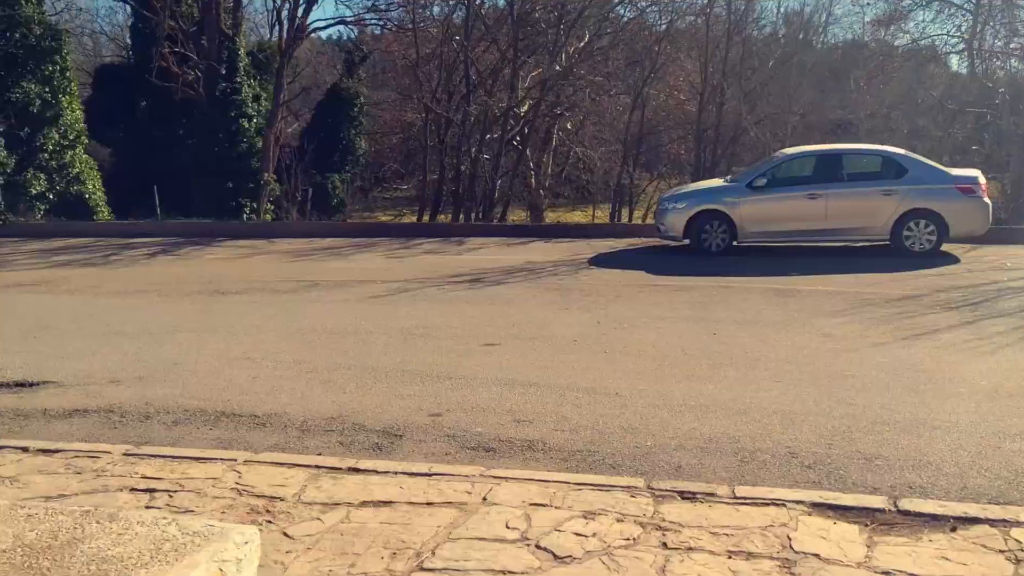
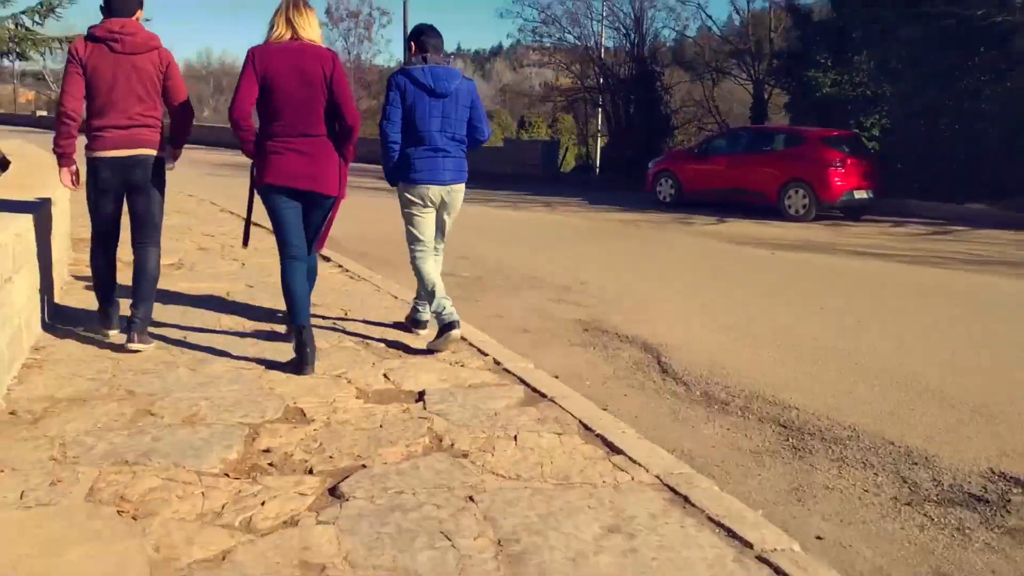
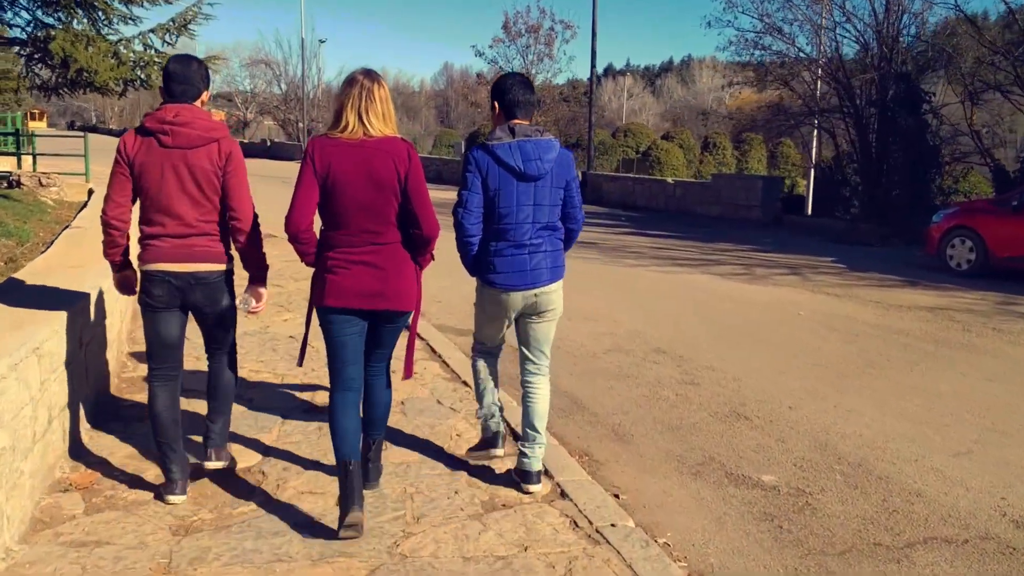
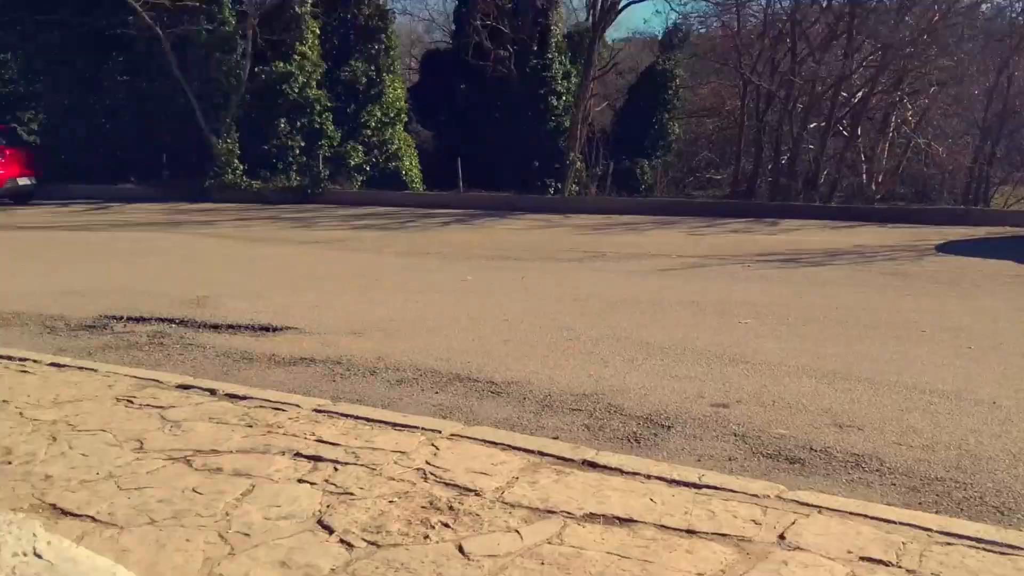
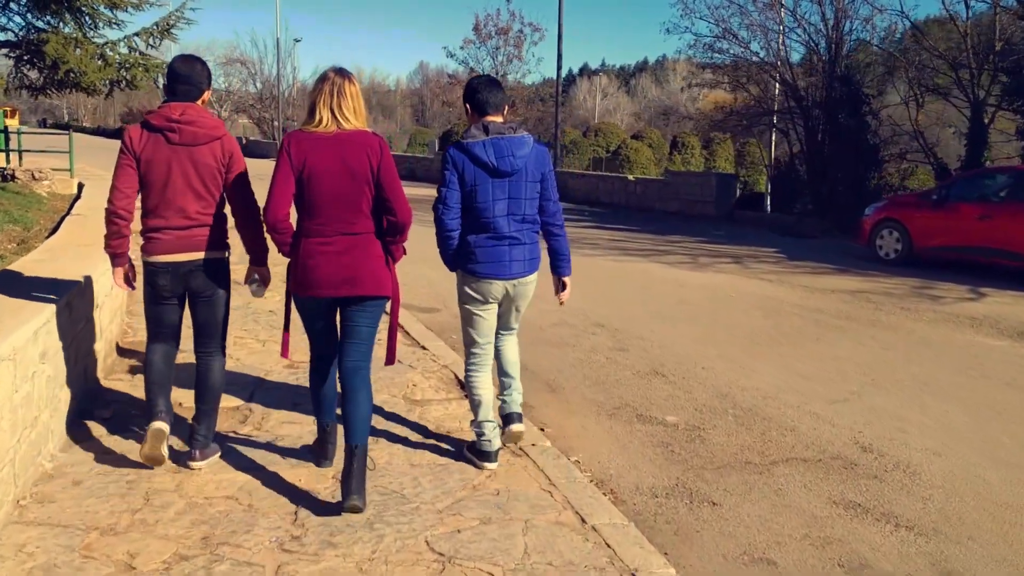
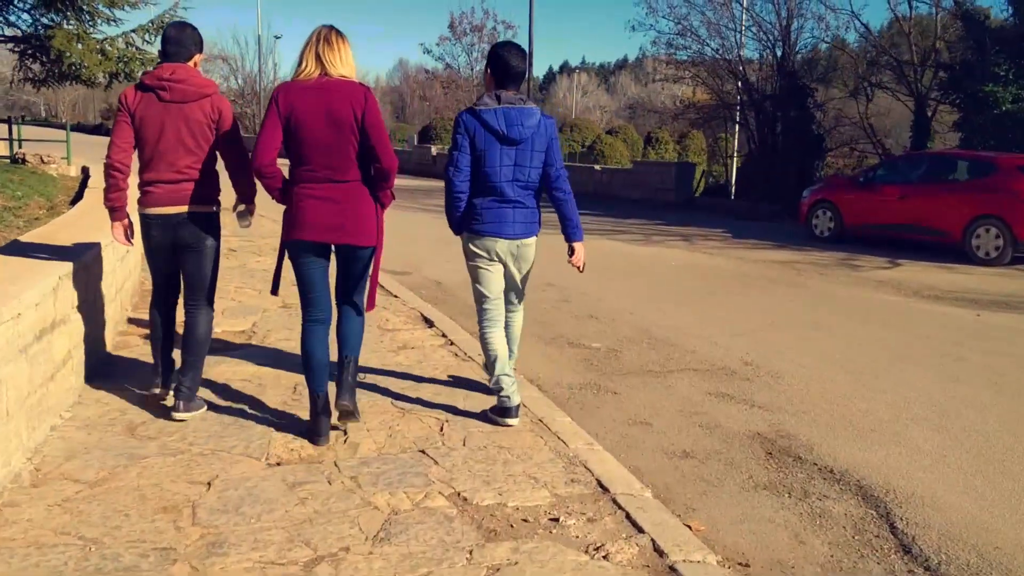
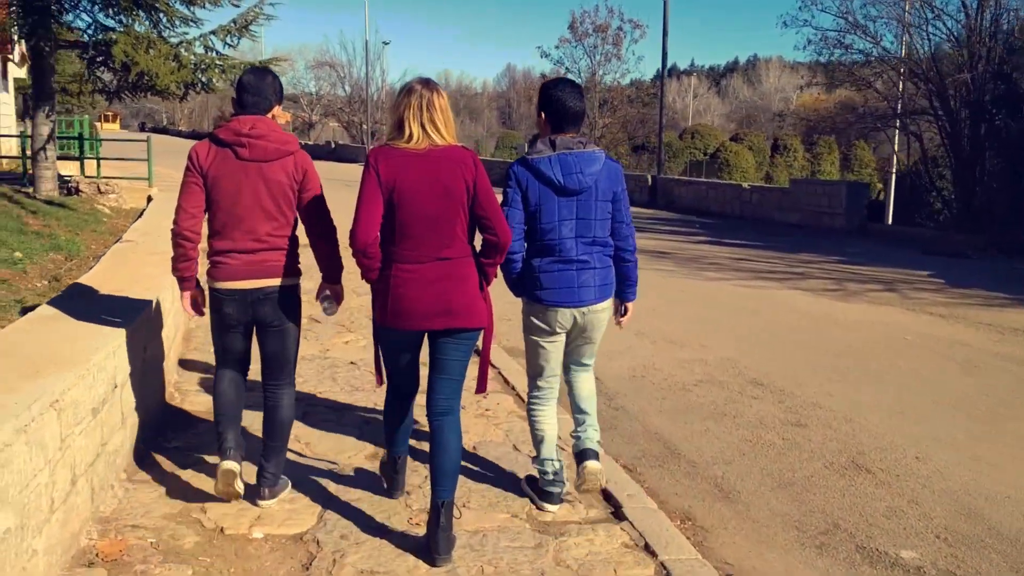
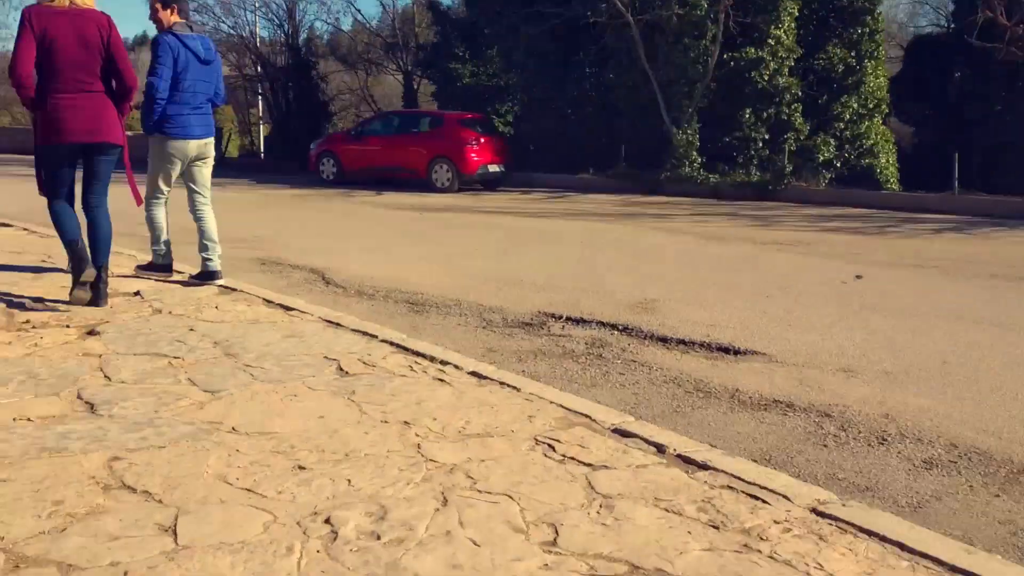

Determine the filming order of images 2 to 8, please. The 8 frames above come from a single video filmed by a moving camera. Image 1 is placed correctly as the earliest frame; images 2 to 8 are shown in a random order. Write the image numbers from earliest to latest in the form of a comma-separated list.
4, 8, 2, 6, 5, 3, 7
